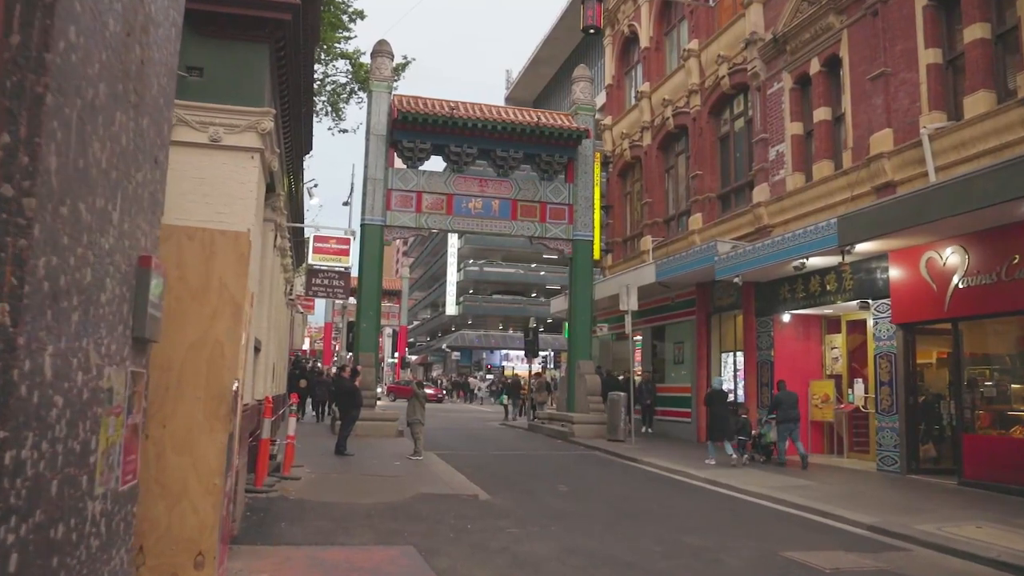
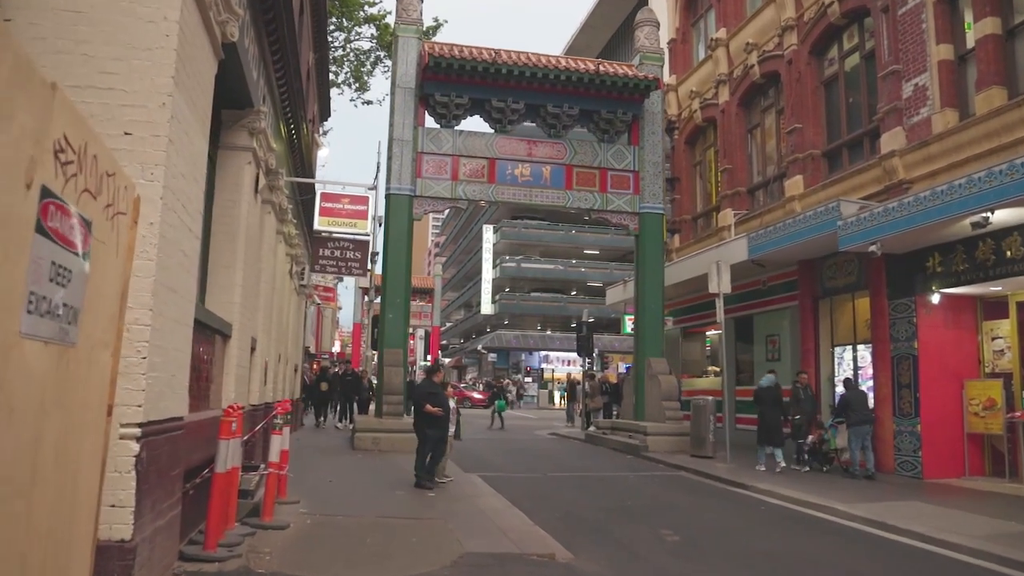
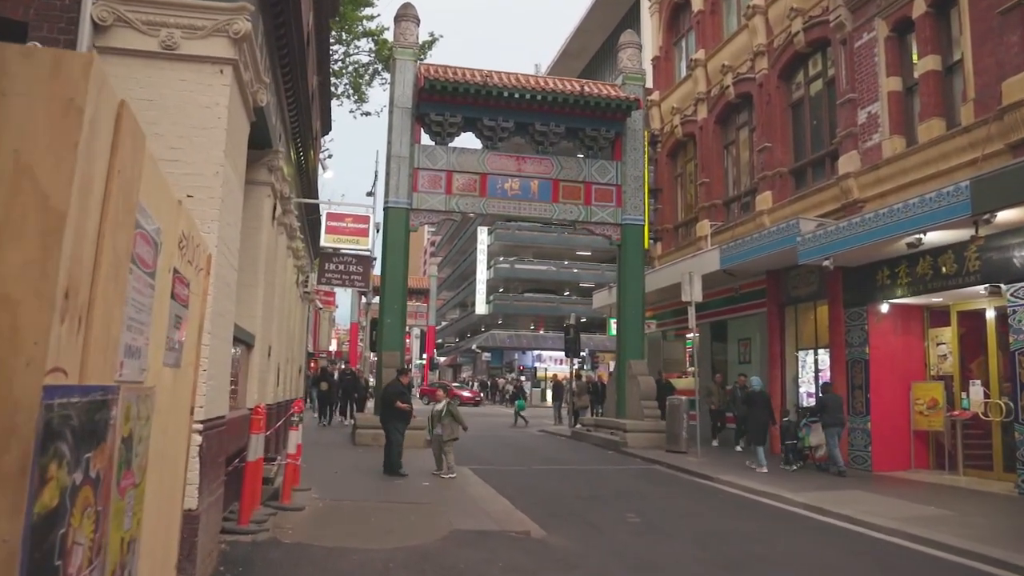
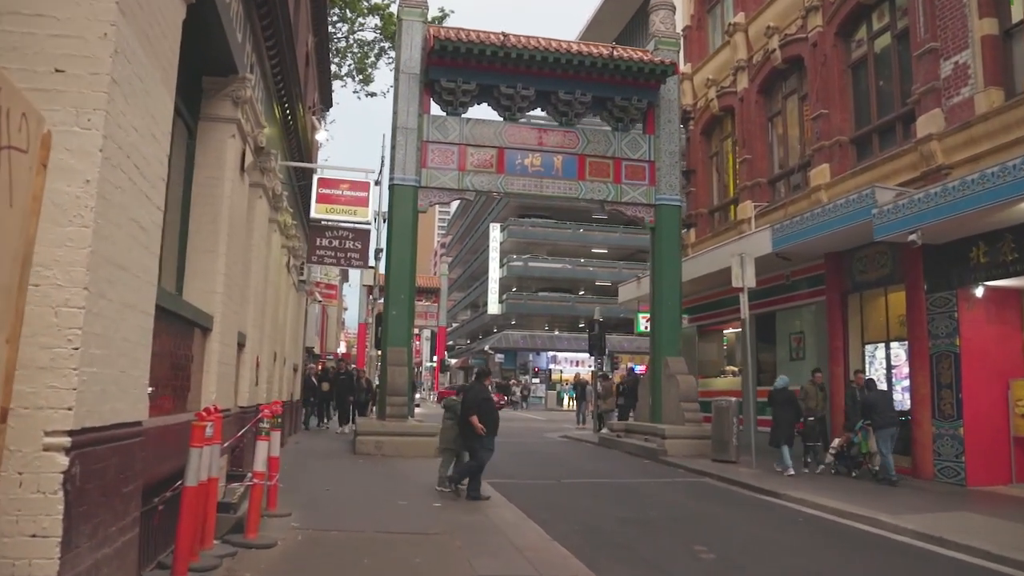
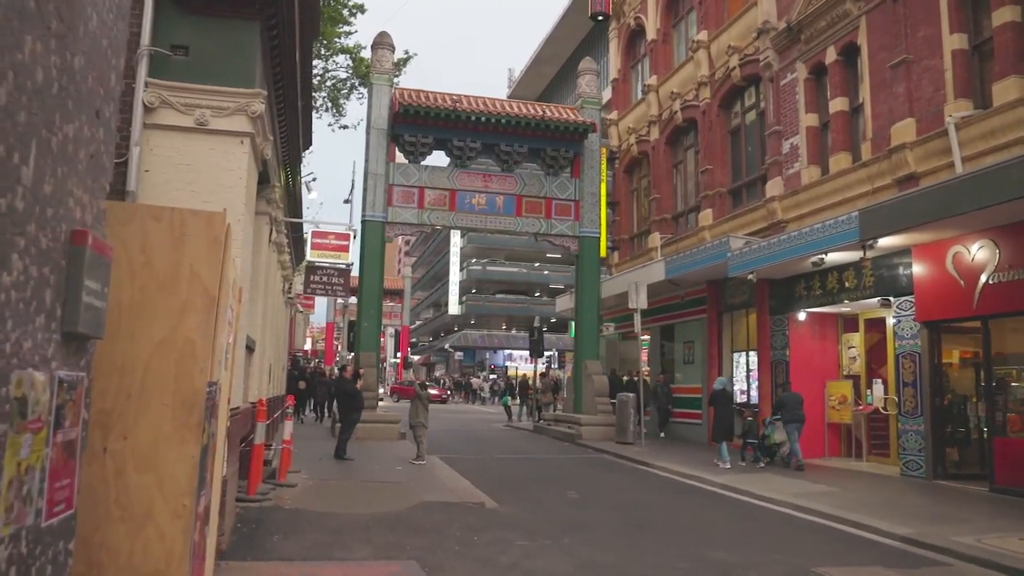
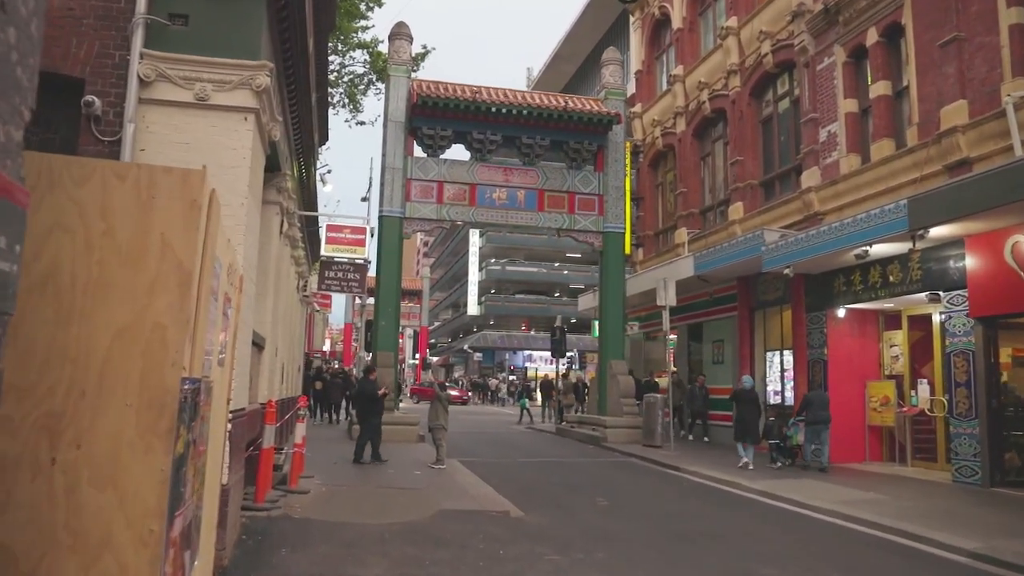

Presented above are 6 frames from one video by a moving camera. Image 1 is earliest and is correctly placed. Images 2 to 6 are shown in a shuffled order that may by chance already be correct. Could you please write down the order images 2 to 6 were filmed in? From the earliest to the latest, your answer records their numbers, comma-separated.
5, 6, 3, 2, 4
